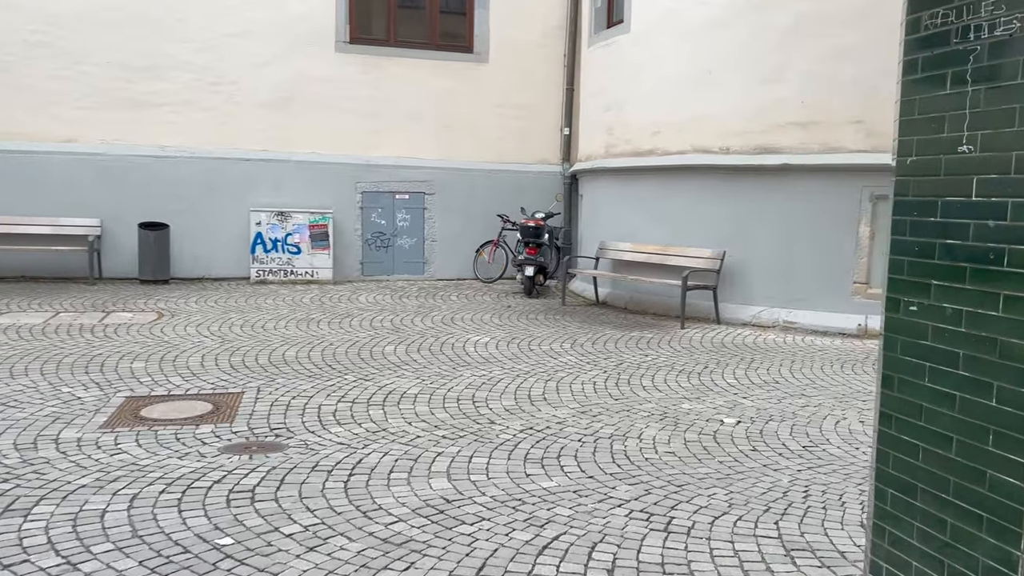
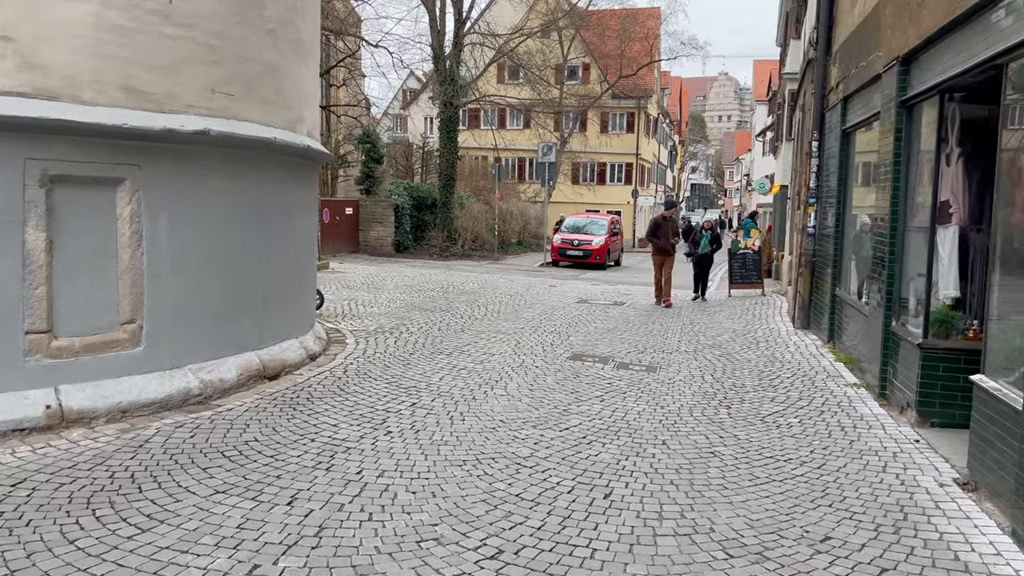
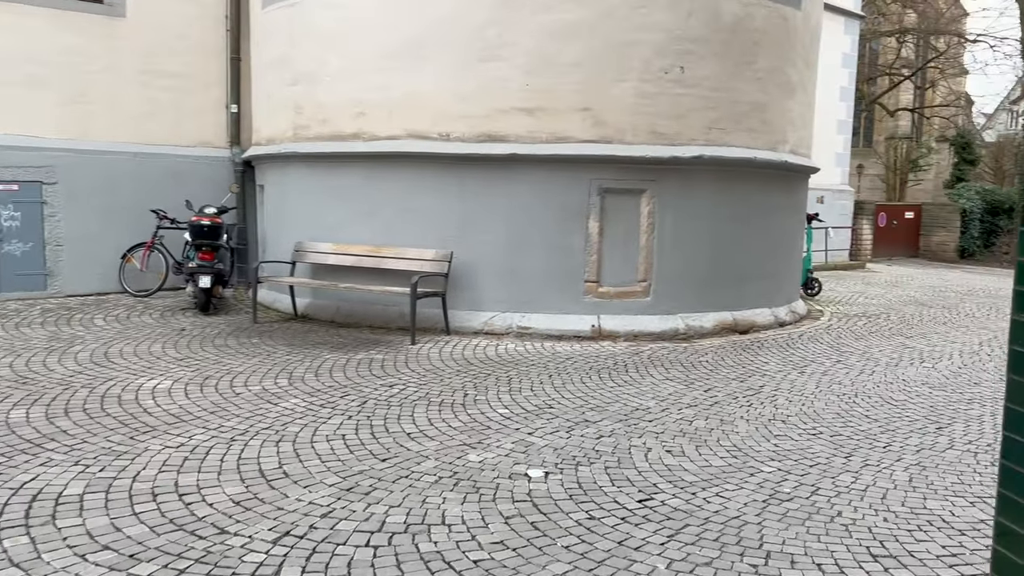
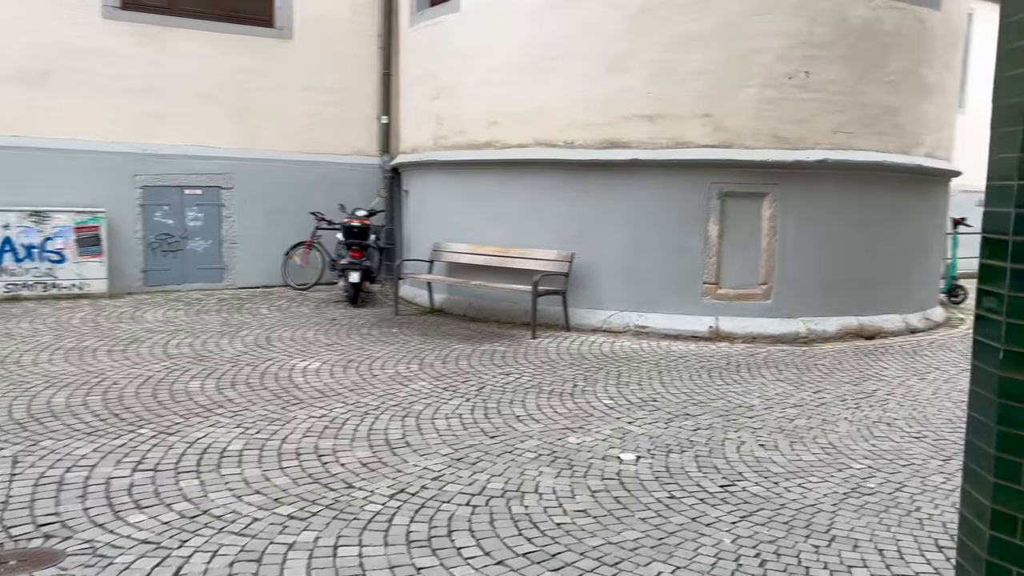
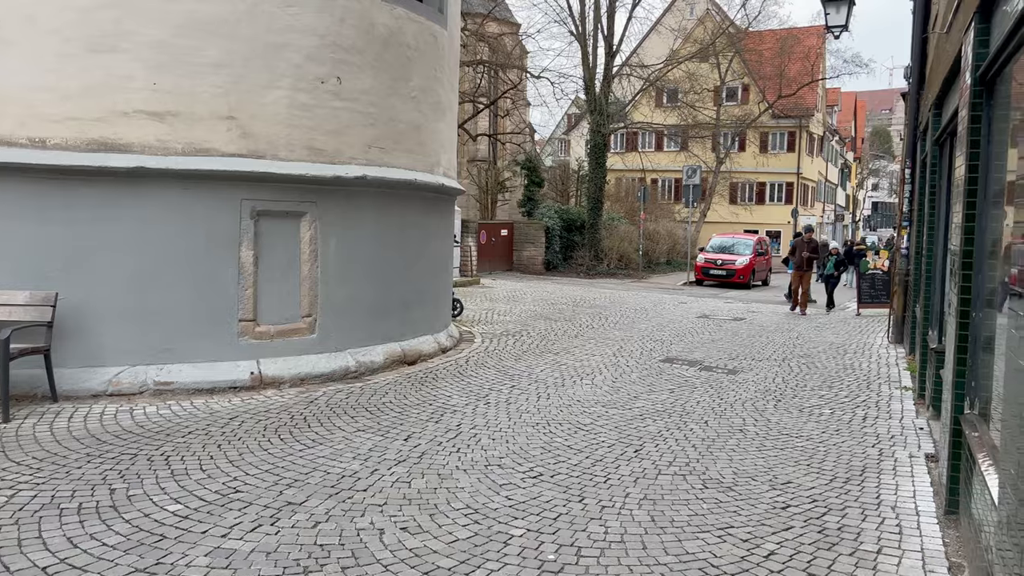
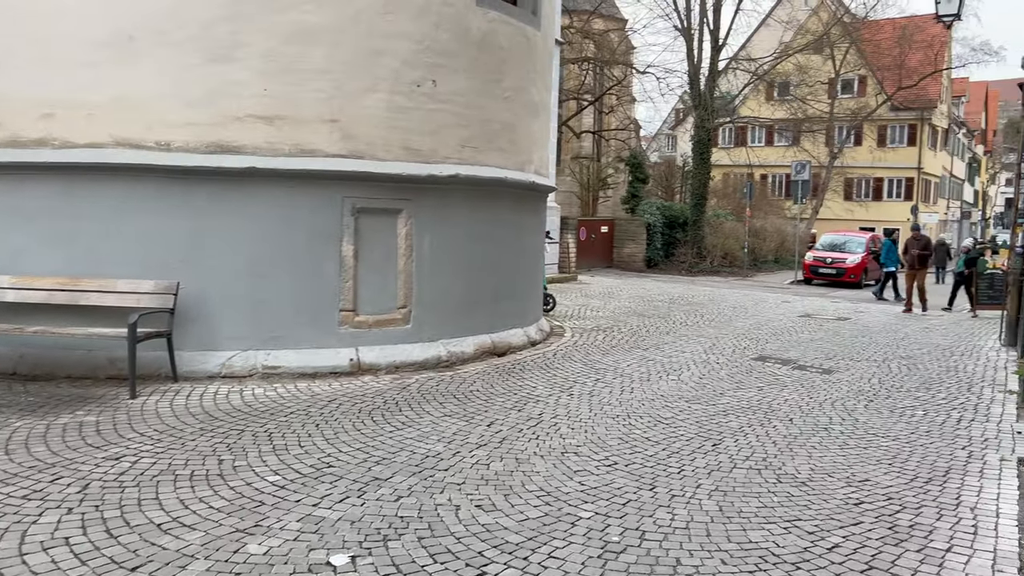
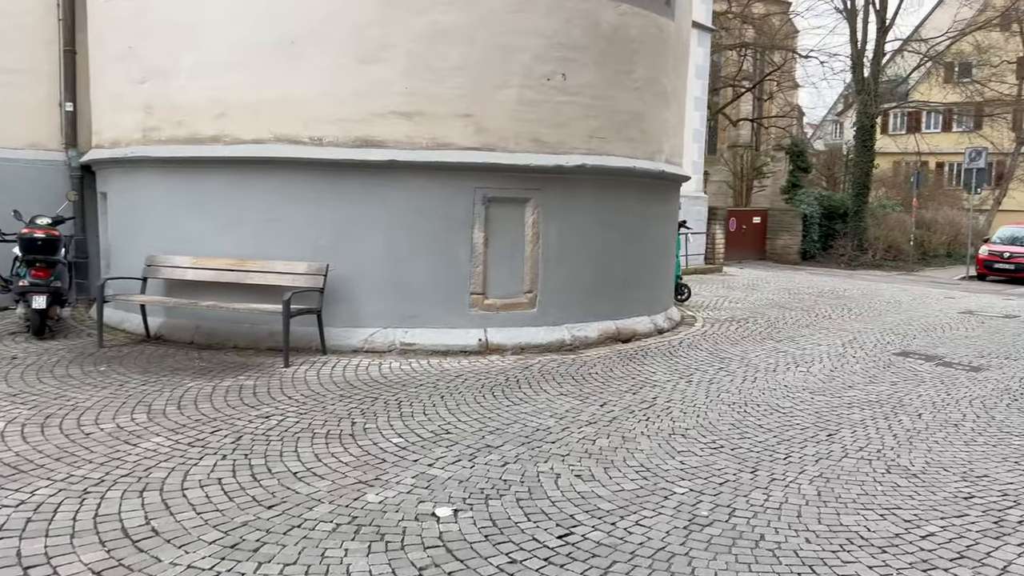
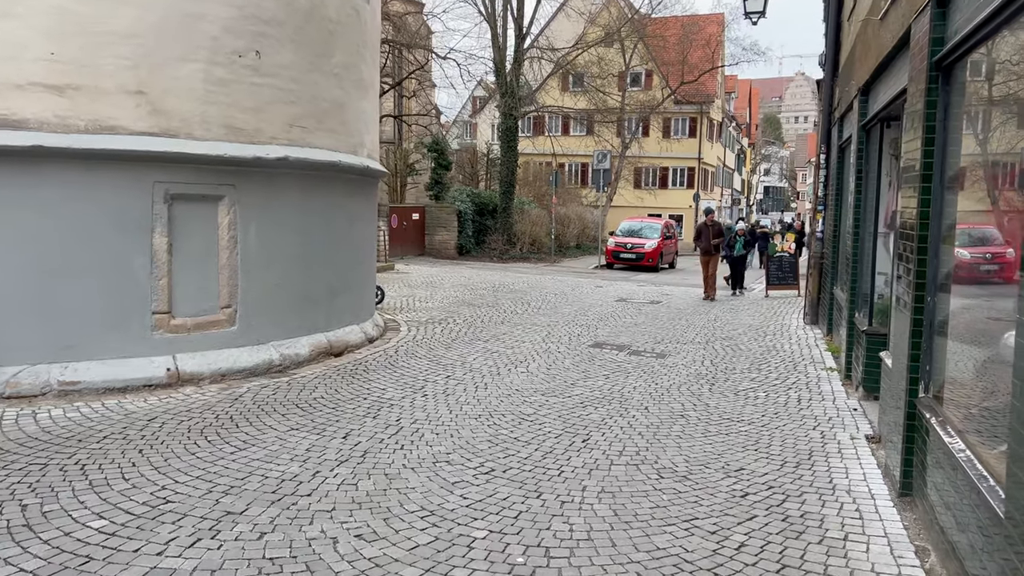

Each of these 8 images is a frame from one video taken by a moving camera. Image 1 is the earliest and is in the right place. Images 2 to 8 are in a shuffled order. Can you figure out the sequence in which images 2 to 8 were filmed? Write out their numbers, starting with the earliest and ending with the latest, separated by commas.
4, 3, 7, 6, 5, 8, 2
